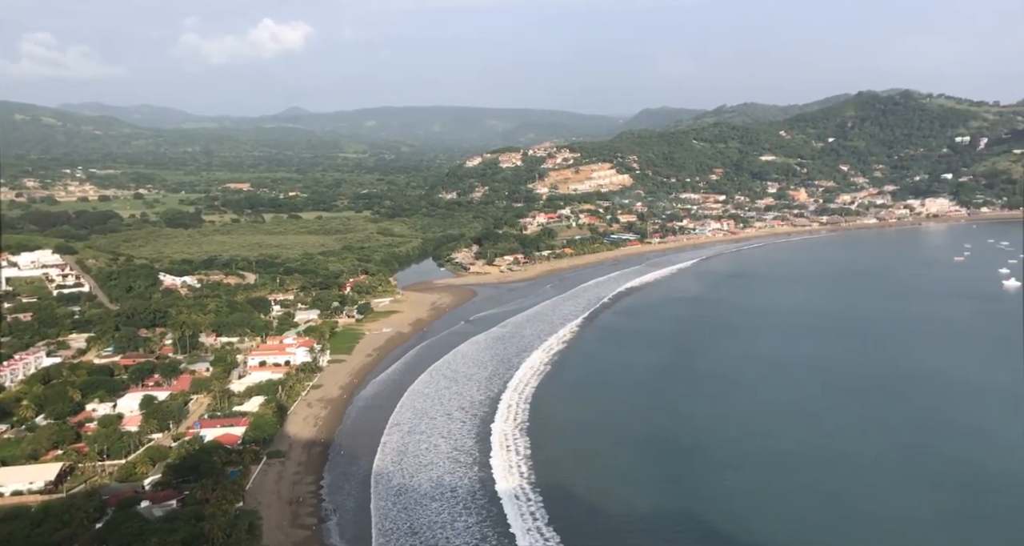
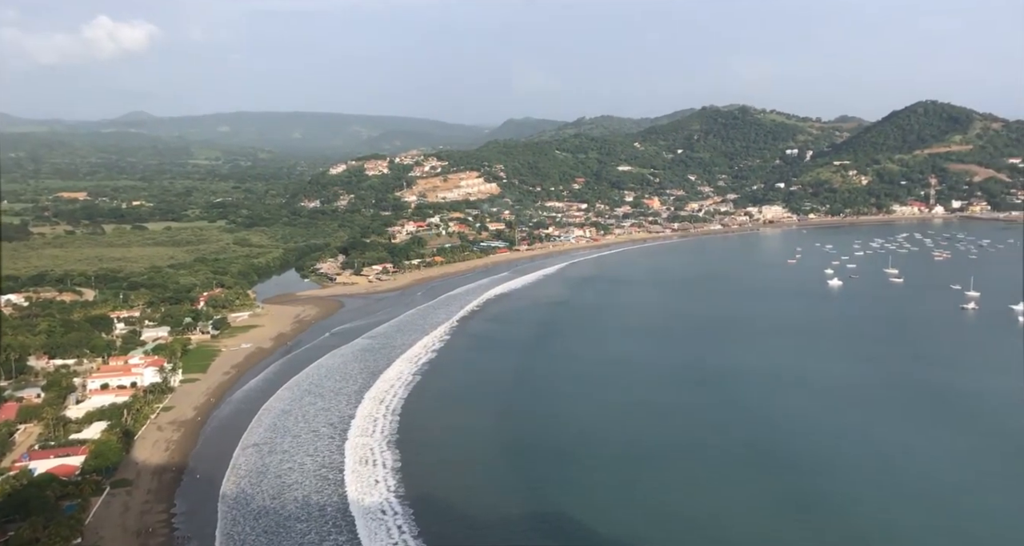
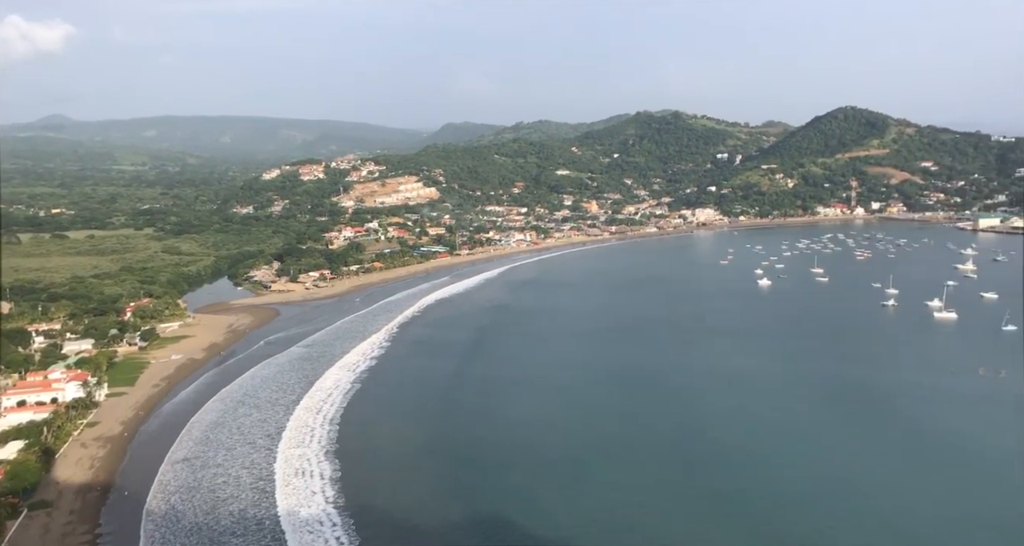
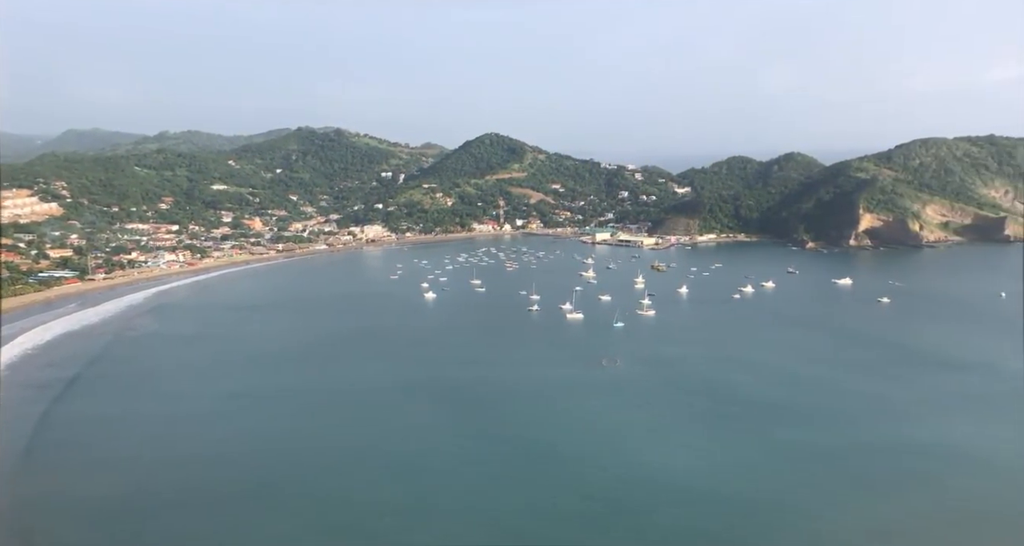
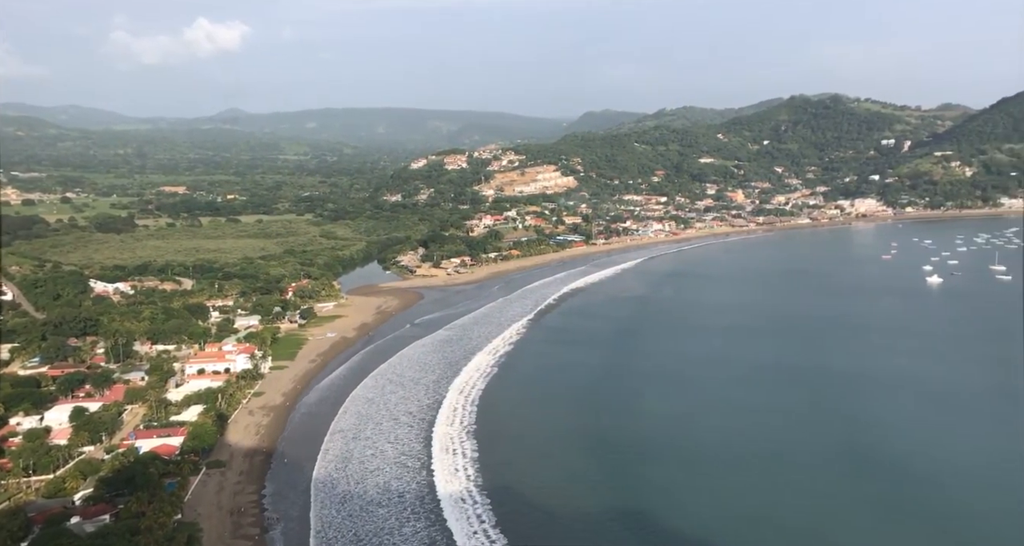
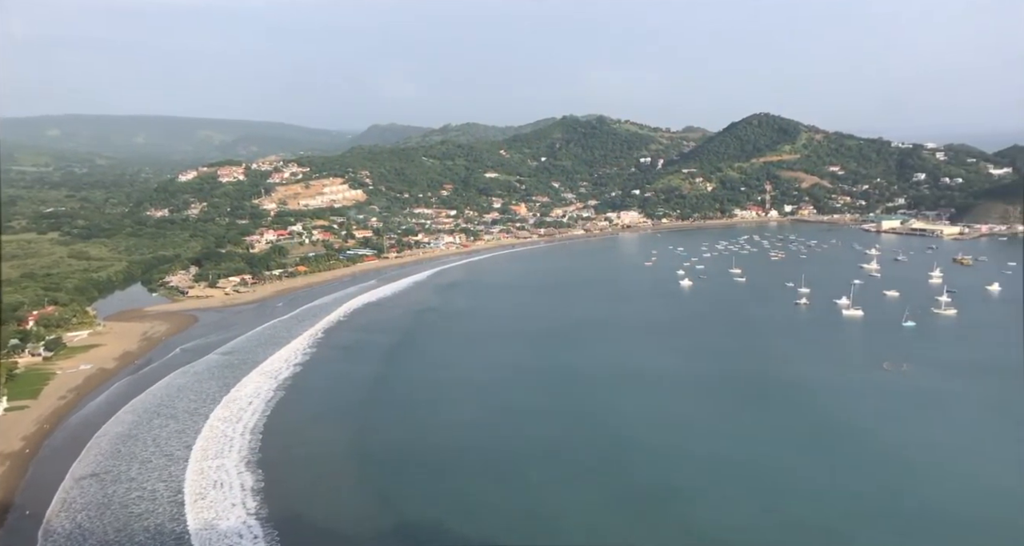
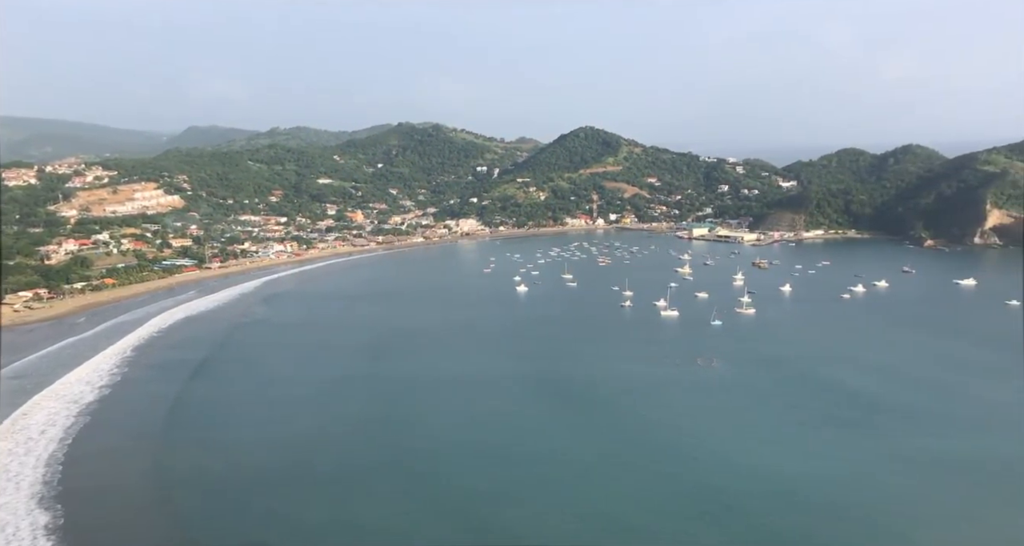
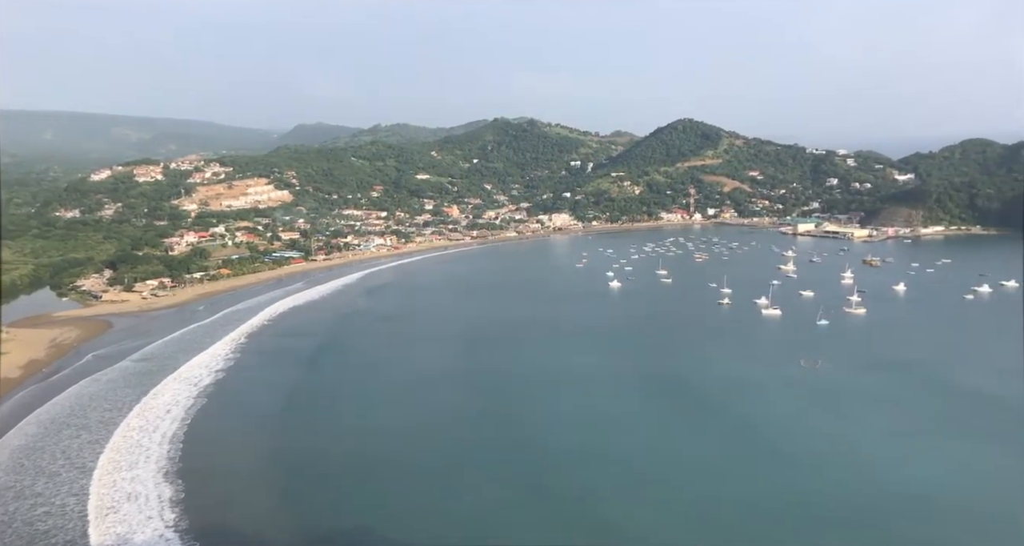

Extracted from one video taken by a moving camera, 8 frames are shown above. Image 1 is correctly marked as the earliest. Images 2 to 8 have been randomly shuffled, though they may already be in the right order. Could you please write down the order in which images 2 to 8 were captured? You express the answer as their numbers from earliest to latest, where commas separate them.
5, 2, 3, 6, 8, 7, 4
